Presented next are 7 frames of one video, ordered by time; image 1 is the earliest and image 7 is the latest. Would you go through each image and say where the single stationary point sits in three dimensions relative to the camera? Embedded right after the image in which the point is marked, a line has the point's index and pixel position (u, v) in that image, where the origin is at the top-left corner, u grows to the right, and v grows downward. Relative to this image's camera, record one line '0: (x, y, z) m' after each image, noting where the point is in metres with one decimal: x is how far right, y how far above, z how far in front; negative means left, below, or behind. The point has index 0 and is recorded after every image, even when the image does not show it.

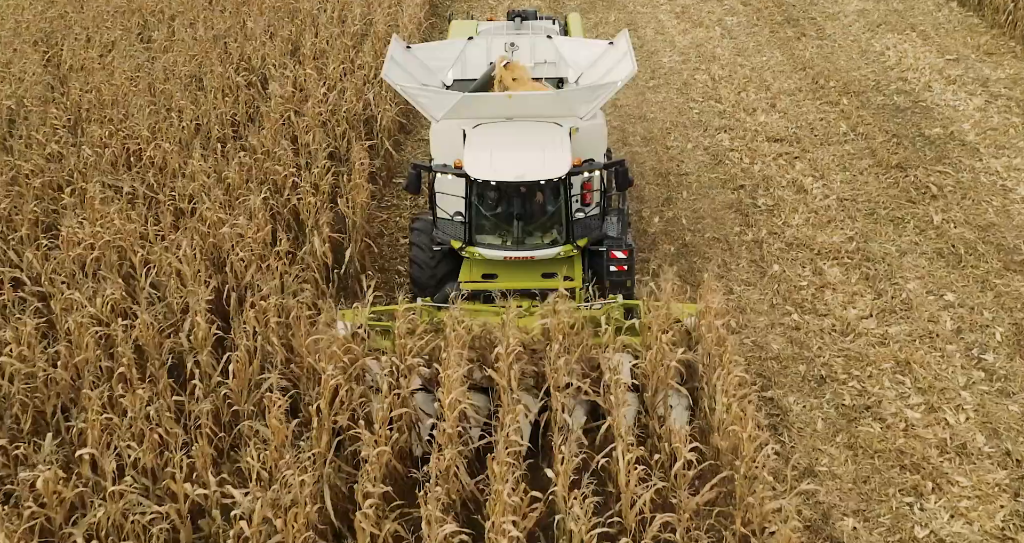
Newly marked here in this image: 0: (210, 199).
0: (-2.5, +0.6, +9.0) m
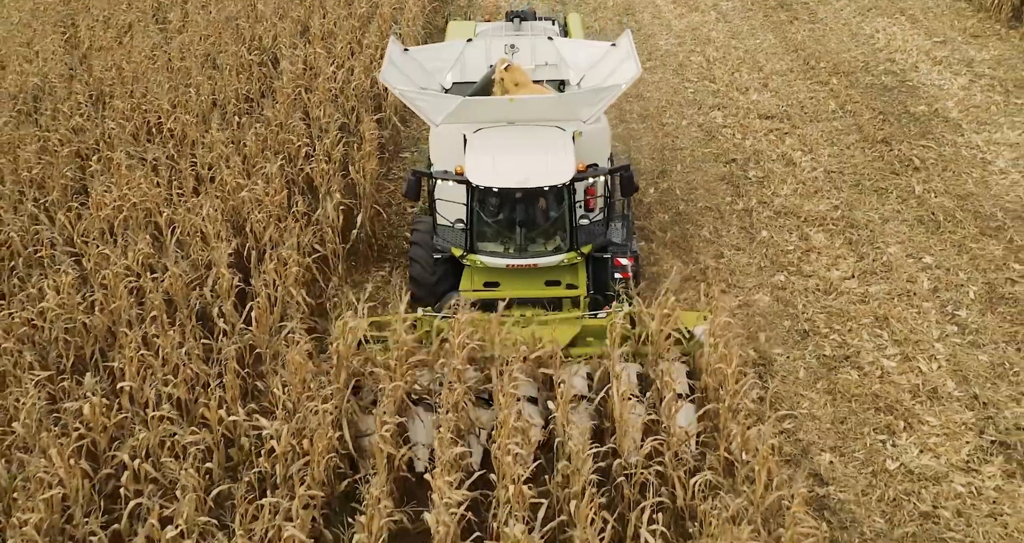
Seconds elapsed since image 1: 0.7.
0: (-2.5, +0.9, +9.5) m
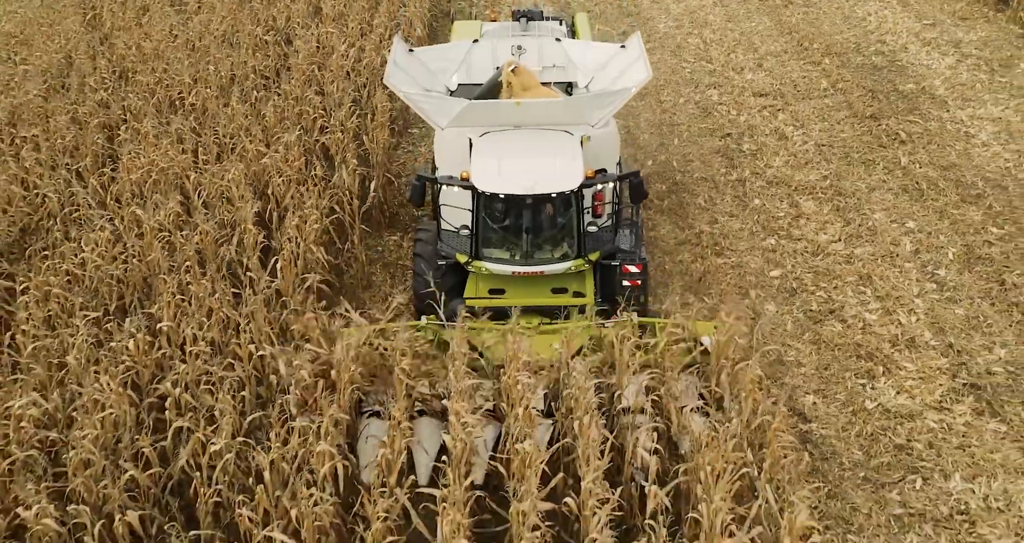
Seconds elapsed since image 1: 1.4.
0: (-2.5, +1.3, +10.0) m
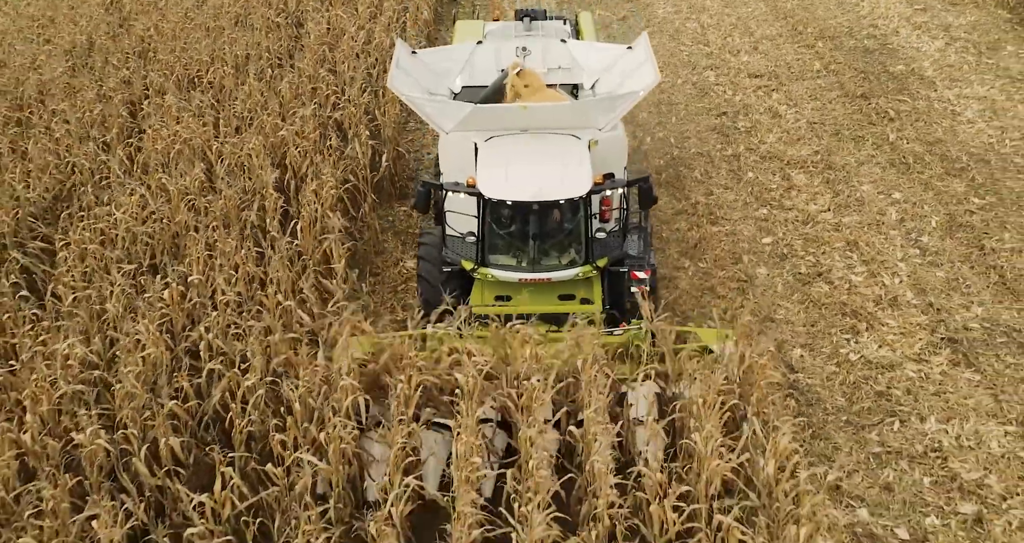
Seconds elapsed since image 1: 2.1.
0: (-2.4, +1.6, +10.5) m
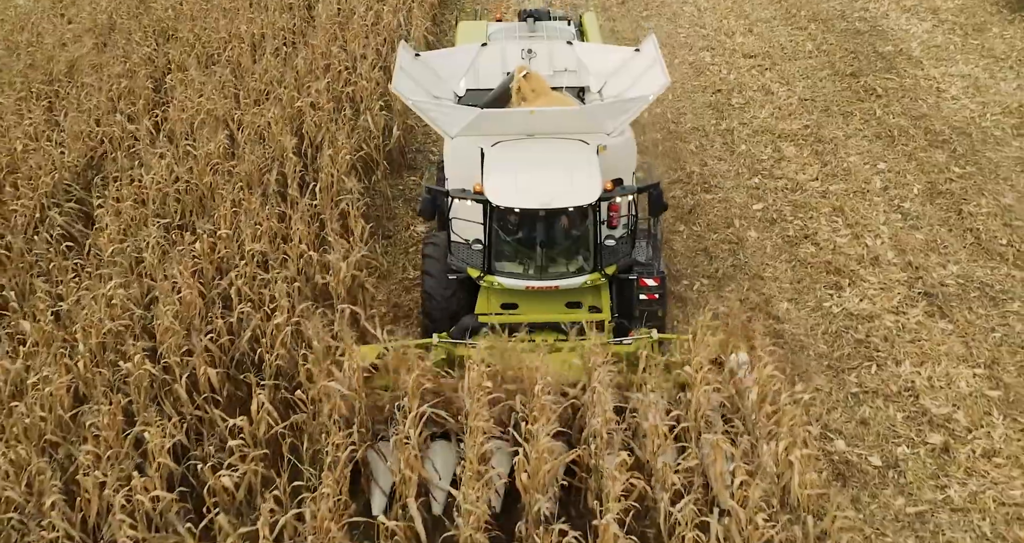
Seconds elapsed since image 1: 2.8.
0: (-2.4, +1.9, +11.1) m
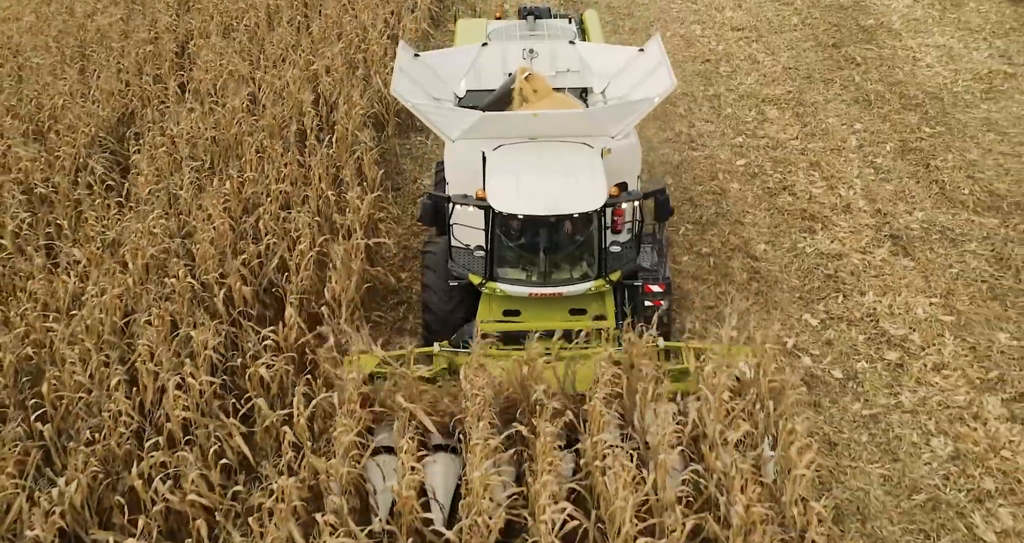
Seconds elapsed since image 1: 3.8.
0: (-2.4, +2.5, +11.9) m
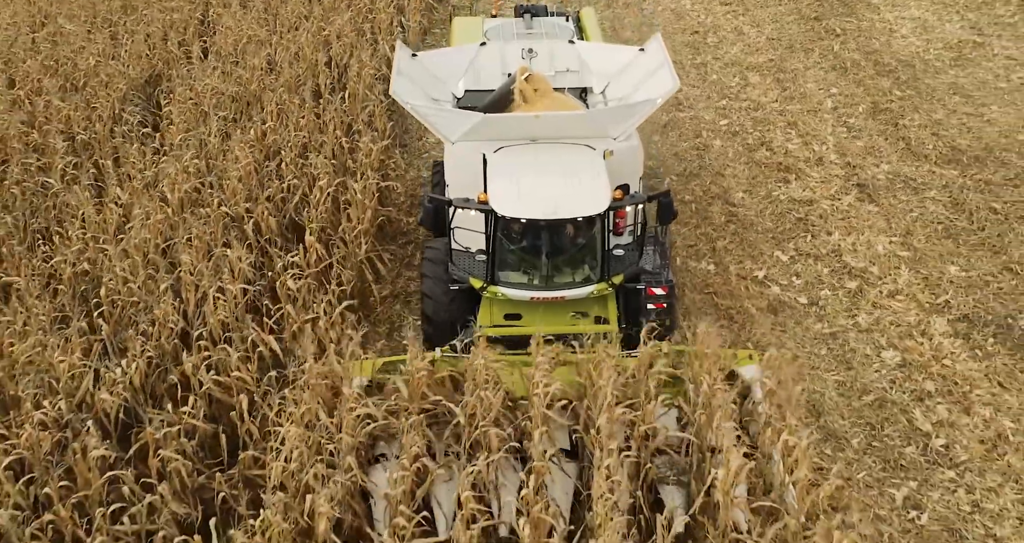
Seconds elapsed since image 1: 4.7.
0: (-2.4, +3.0, +12.7) m
